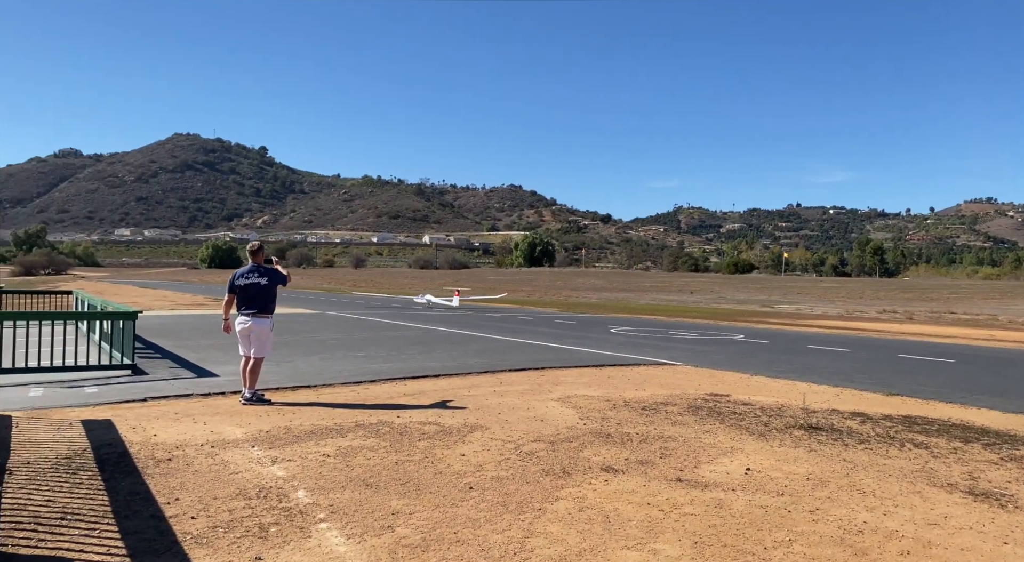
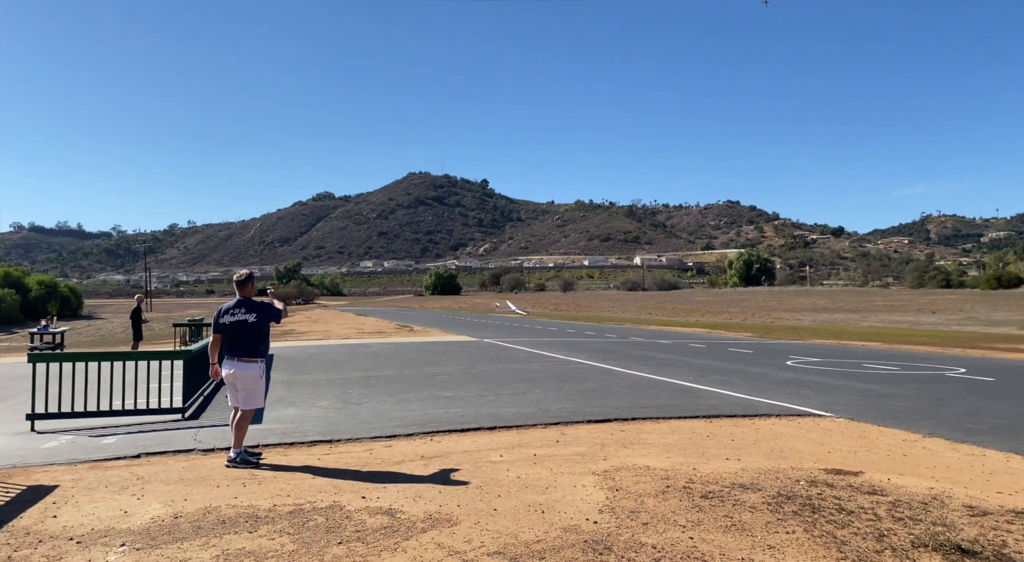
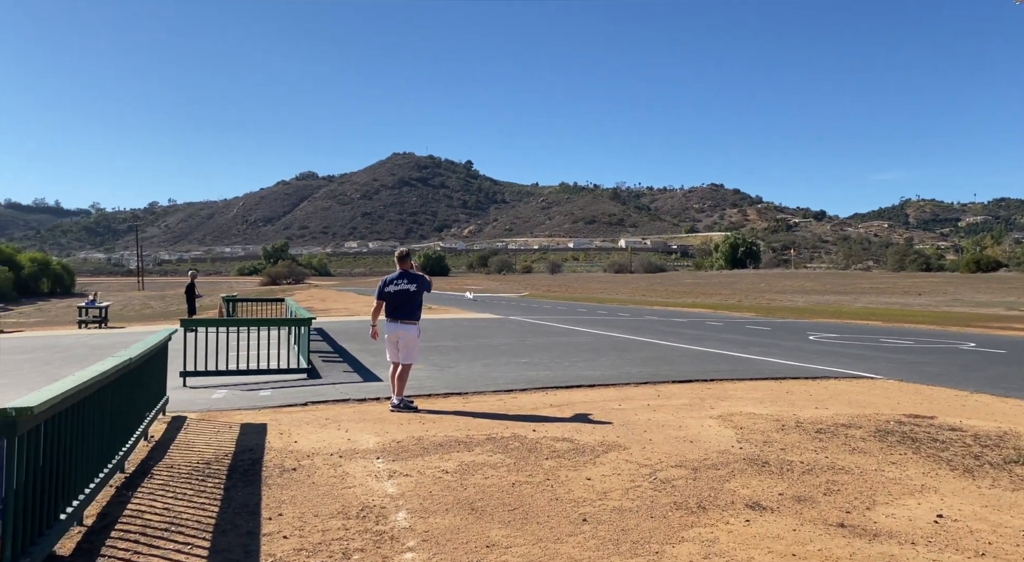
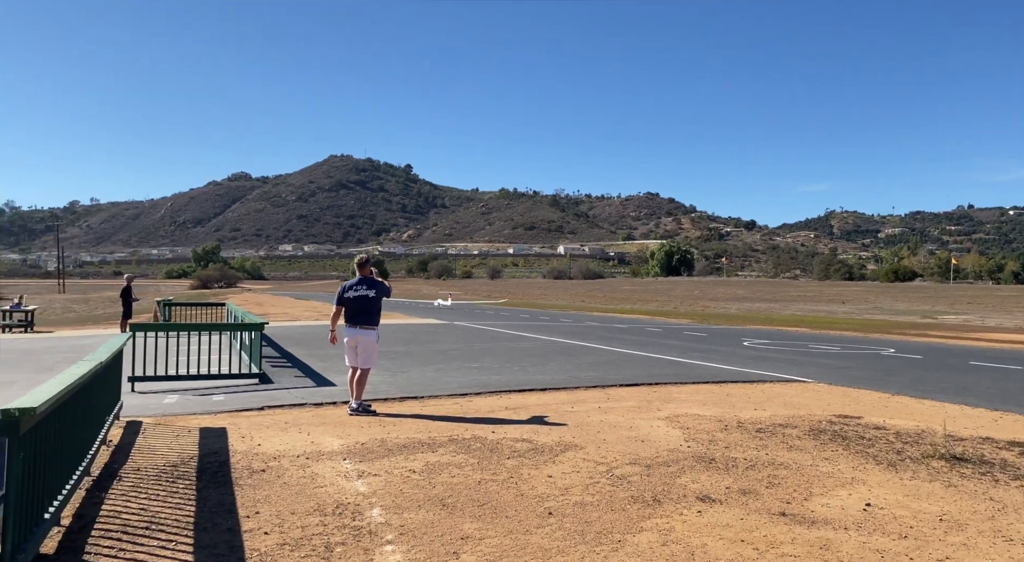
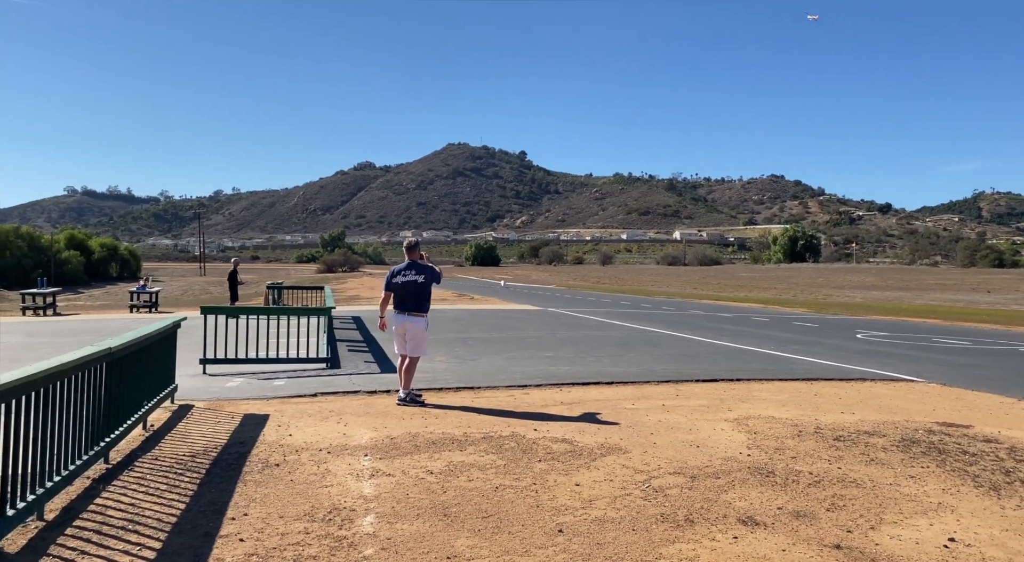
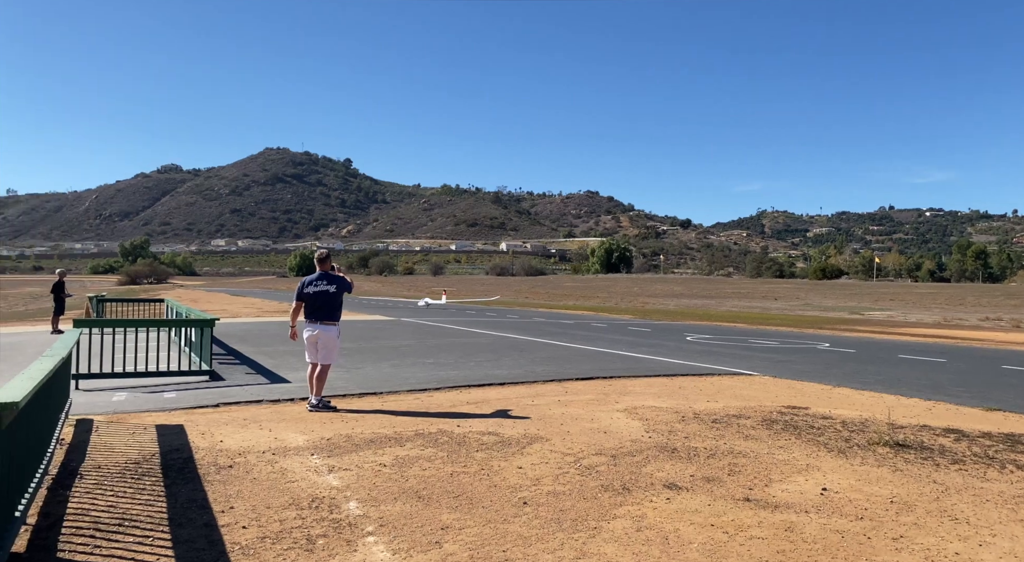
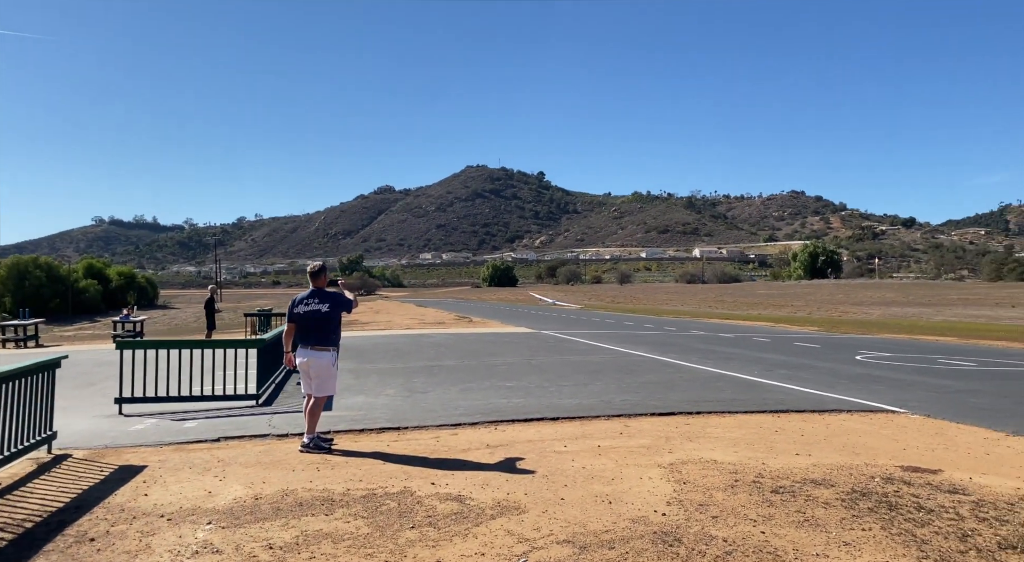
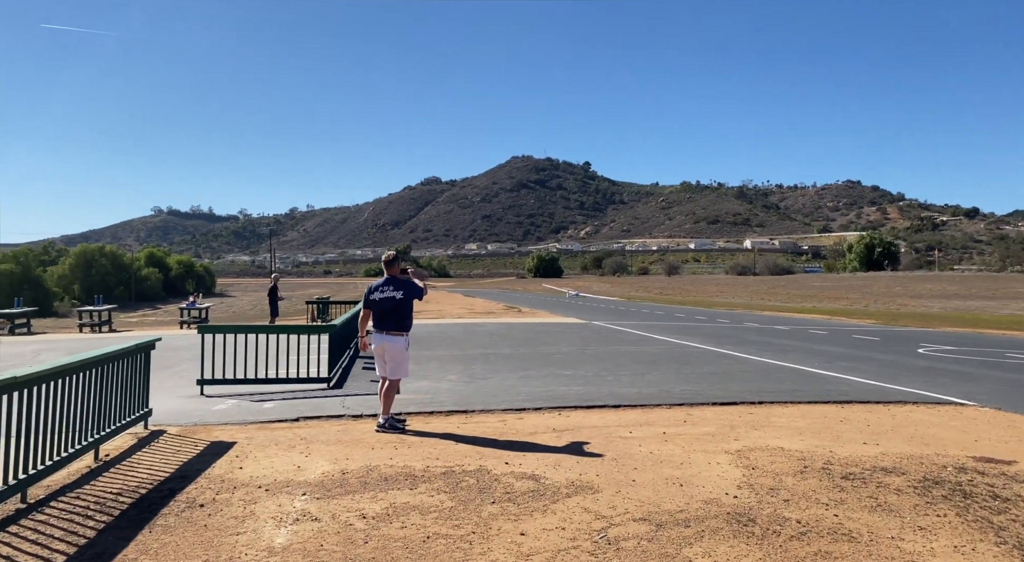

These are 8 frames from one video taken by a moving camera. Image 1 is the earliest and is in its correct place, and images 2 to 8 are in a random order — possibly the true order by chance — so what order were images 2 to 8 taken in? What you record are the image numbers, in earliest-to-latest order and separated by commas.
6, 4, 3, 5, 8, 7, 2
